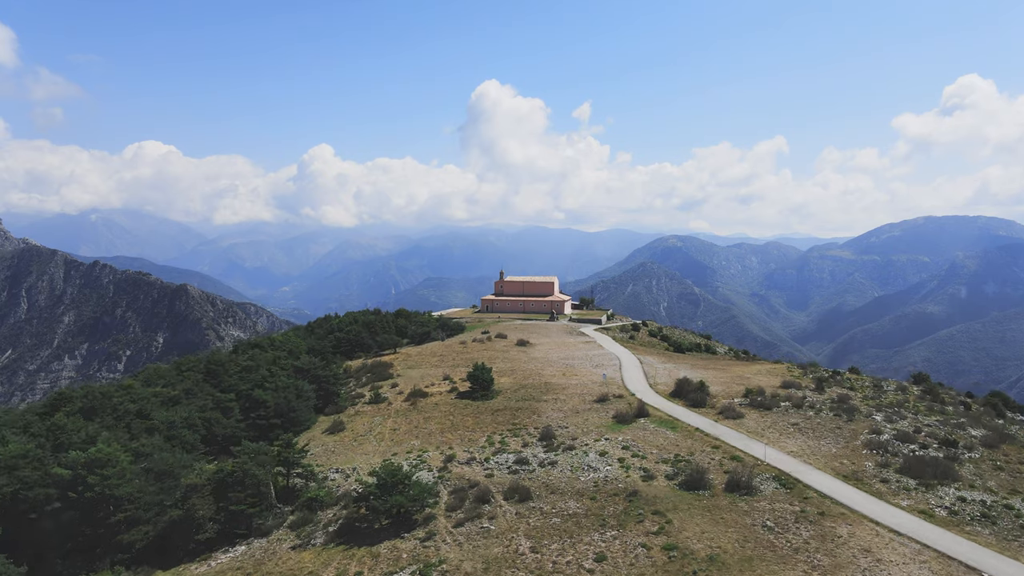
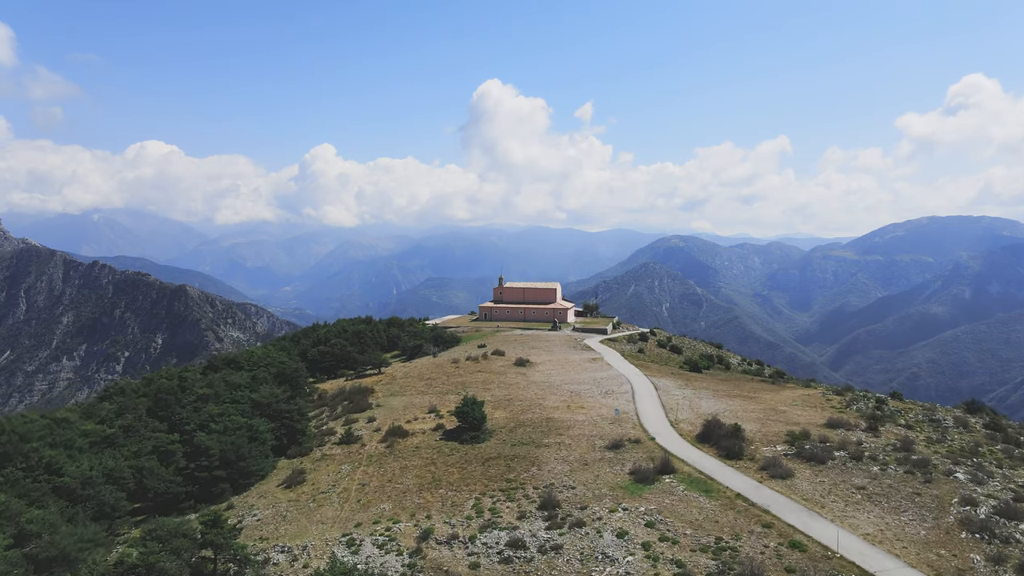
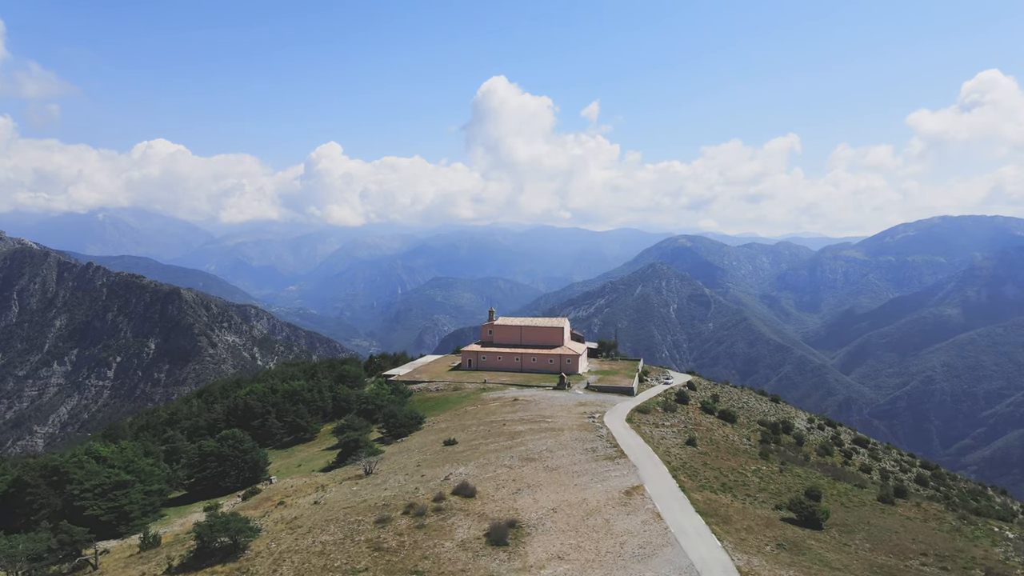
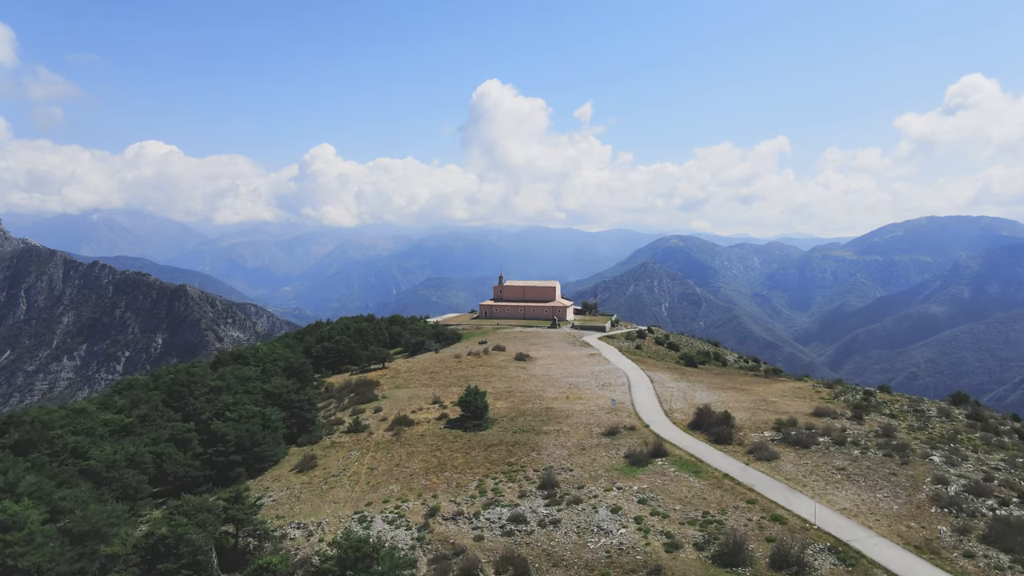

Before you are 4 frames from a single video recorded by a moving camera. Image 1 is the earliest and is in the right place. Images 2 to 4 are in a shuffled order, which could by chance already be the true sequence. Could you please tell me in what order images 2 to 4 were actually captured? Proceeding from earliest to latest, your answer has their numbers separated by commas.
4, 2, 3
